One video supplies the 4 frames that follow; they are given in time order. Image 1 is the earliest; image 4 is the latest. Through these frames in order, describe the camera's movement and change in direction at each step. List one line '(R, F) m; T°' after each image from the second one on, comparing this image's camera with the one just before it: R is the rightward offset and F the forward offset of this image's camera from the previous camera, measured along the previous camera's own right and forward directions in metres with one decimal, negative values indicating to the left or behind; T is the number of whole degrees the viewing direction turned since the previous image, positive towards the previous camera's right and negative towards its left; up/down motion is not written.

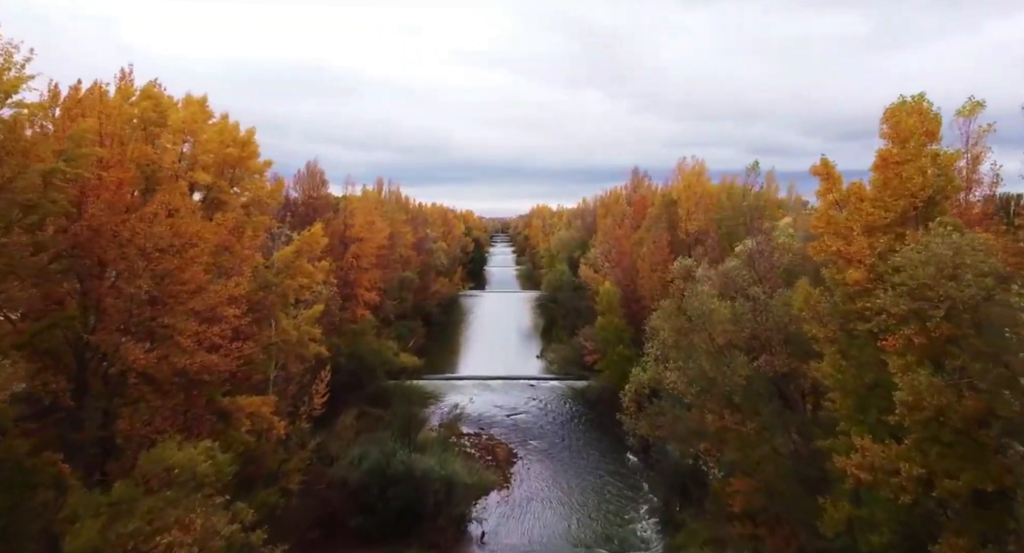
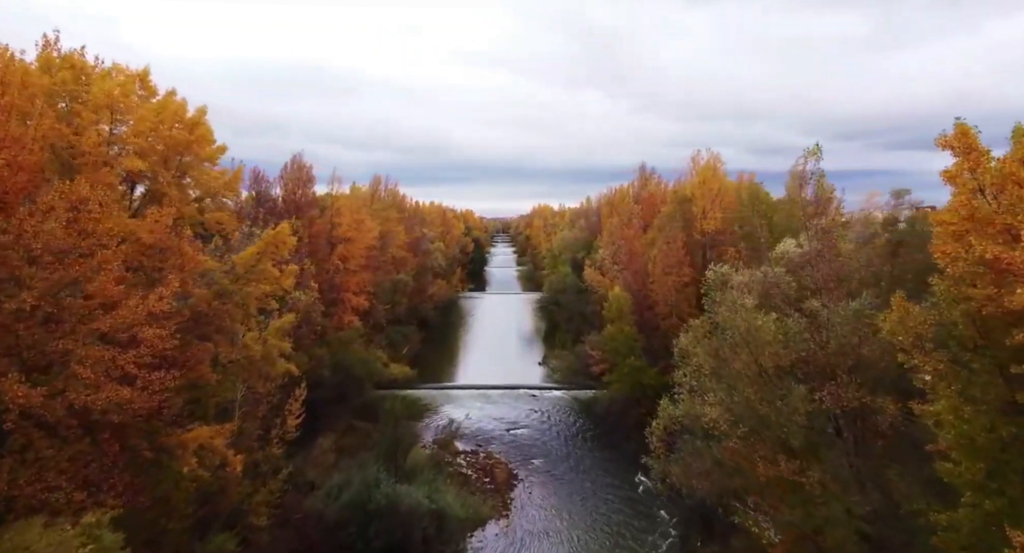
(0.0, +2.6) m; 0°
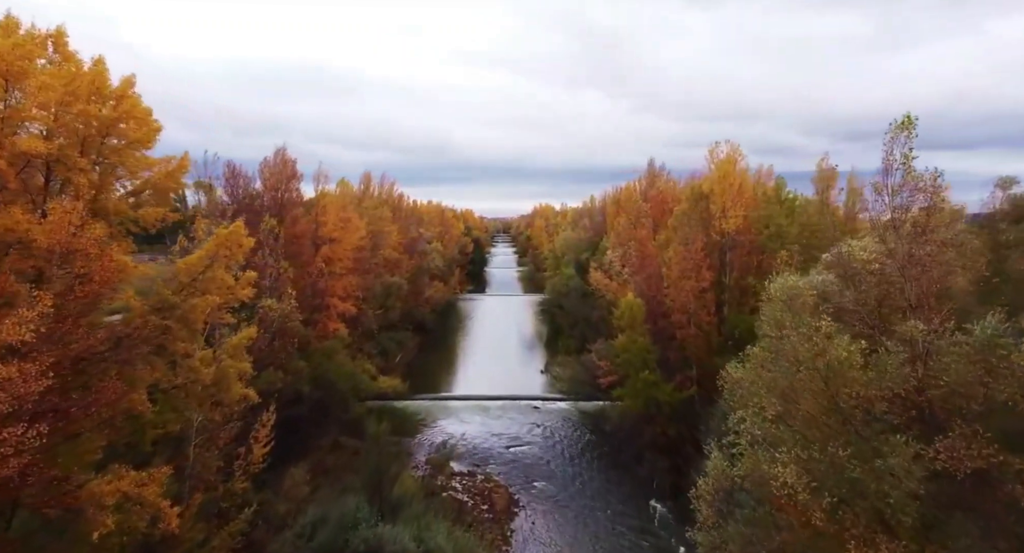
(0.0, +2.6) m; 0°
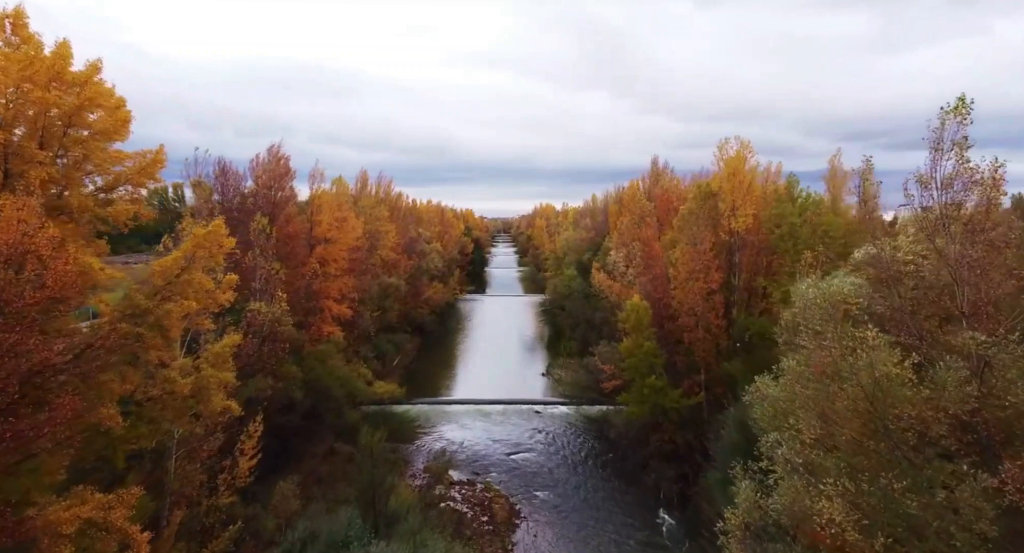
(0.0, +1.0) m; 0°
